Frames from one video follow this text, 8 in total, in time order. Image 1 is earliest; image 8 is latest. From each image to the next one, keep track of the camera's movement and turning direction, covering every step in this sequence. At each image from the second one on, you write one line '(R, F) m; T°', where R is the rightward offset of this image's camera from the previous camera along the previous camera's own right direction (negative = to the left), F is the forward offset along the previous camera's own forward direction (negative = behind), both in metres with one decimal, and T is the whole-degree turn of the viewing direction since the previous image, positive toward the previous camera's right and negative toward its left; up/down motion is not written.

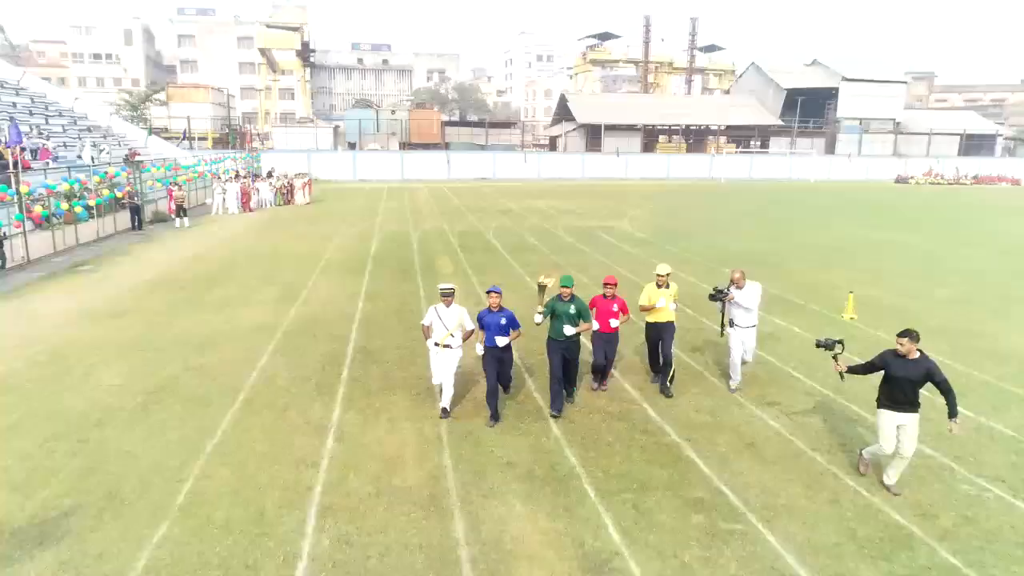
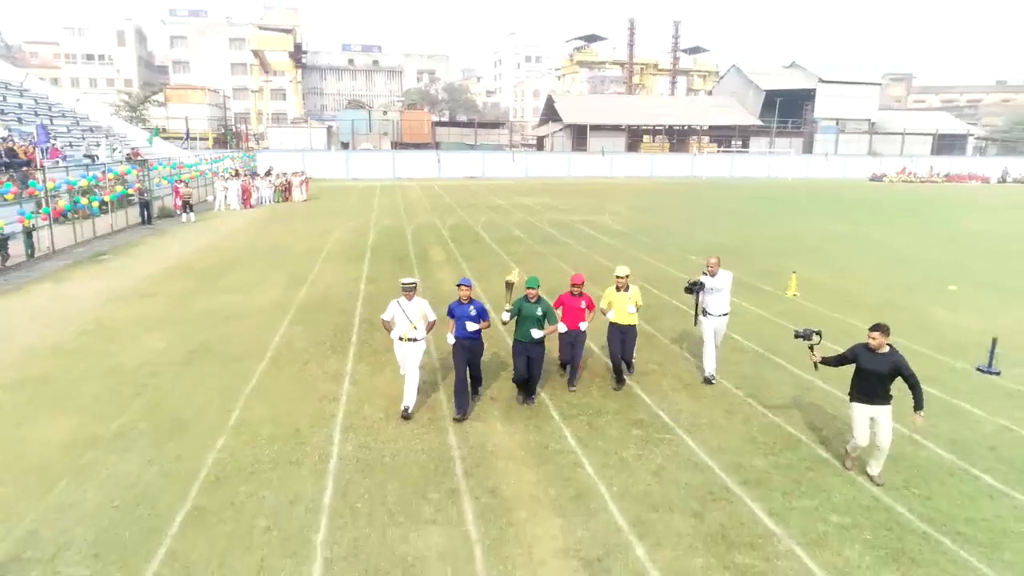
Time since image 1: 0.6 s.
(+0.1, -1.8) m; +1°
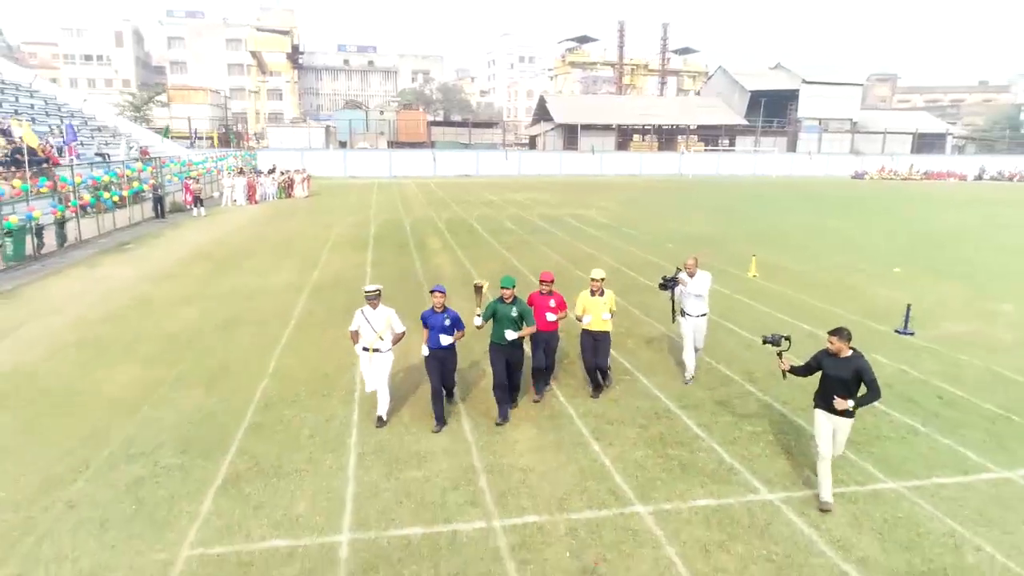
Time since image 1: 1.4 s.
(+0.1, -1.8) m; 0°
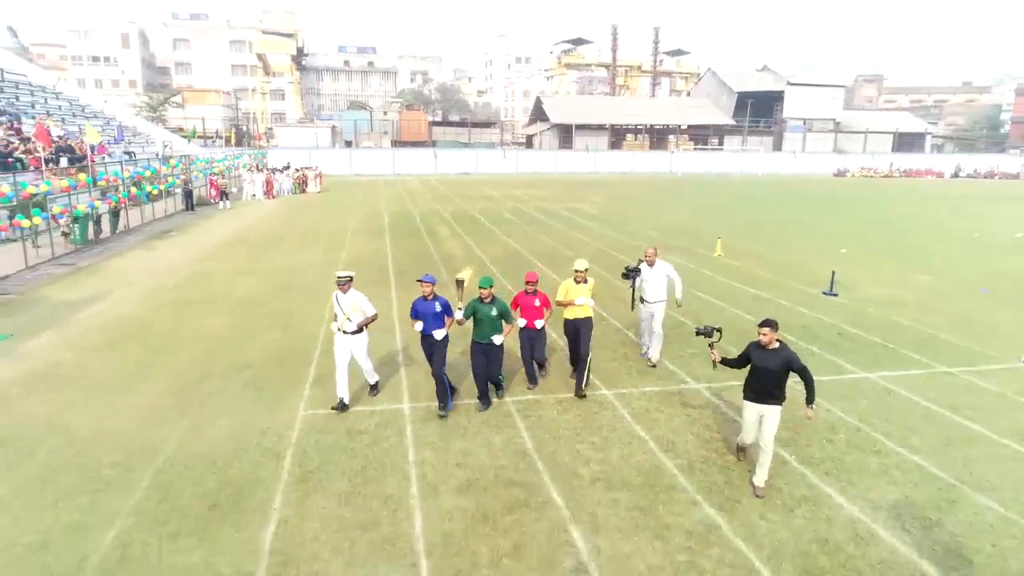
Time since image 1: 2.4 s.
(-0.1, -2.8) m; 0°
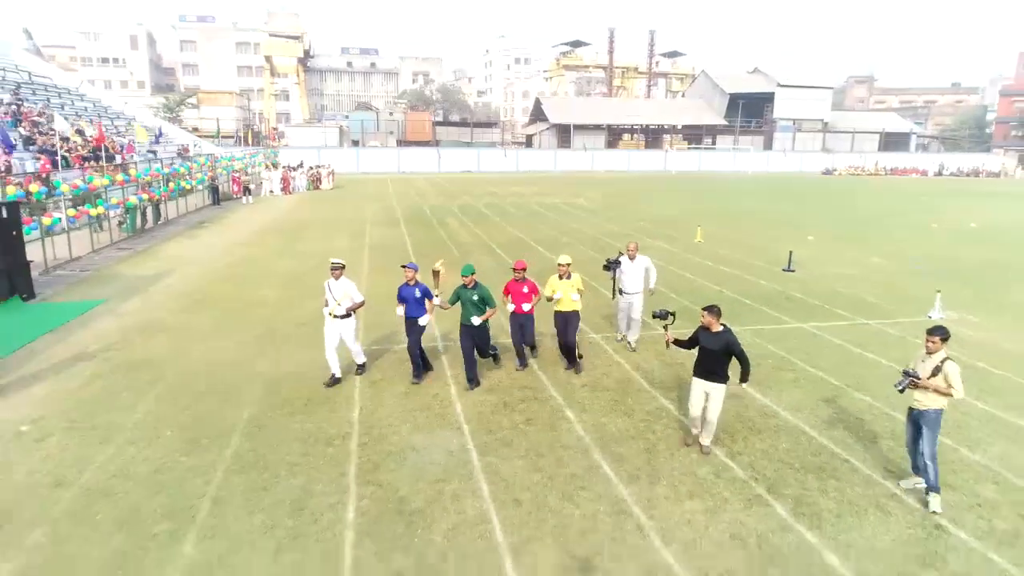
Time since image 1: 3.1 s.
(-0.2, -2.6) m; 0°
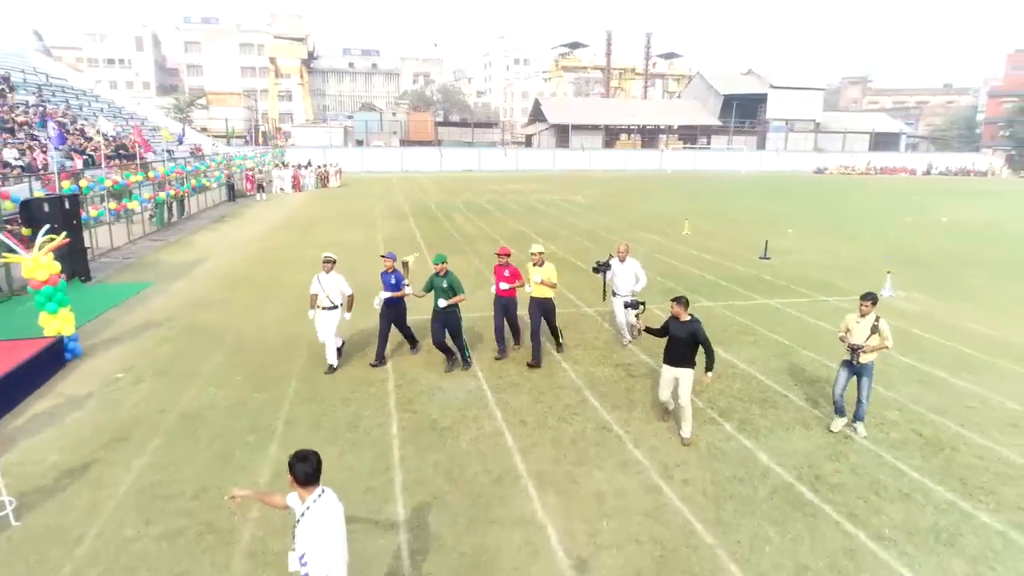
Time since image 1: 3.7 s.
(-0.1, -1.8) m; 0°
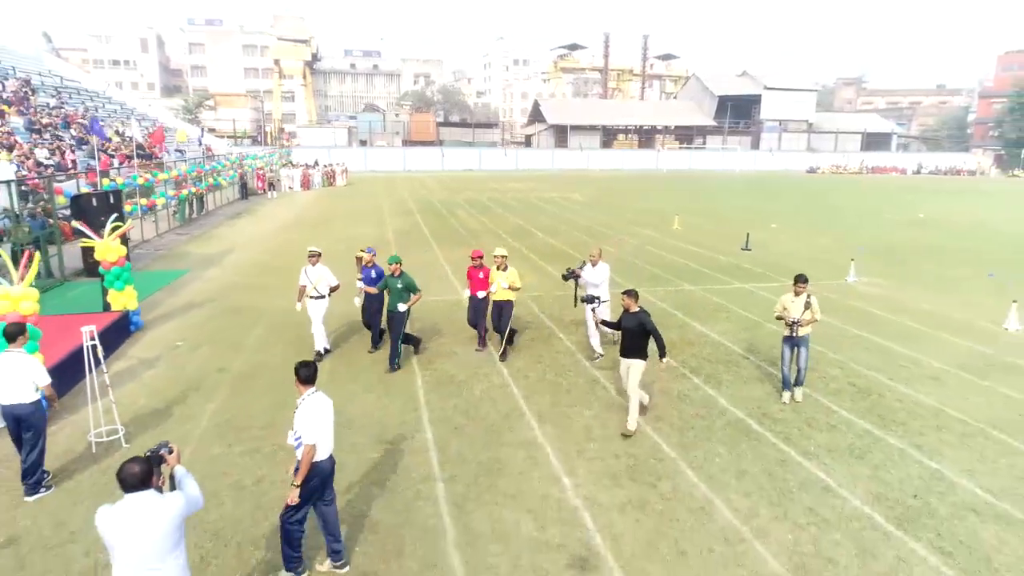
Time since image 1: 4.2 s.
(-0.1, -1.6) m; 0°
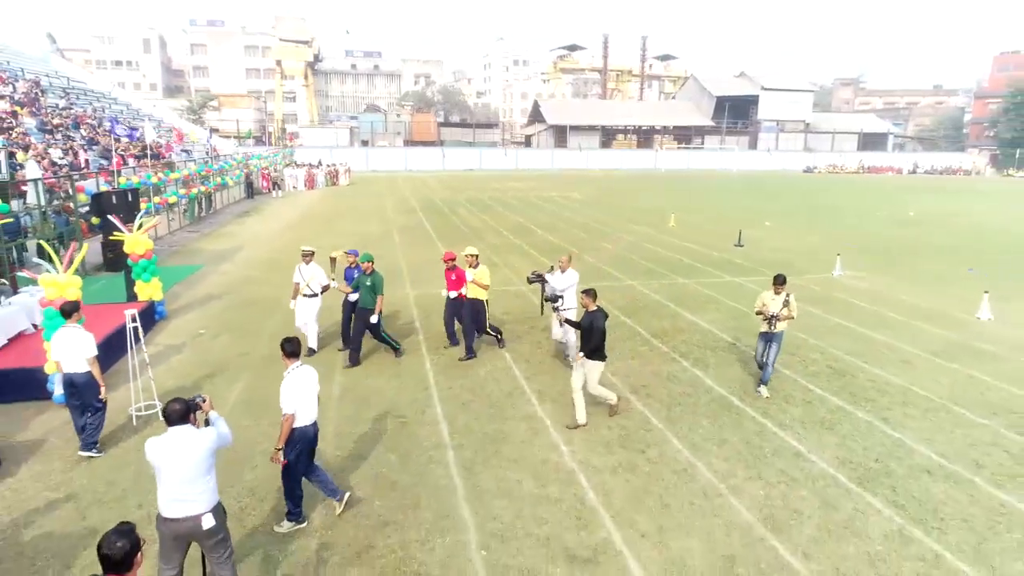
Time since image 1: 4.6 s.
(0.0, -0.8) m; 0°
